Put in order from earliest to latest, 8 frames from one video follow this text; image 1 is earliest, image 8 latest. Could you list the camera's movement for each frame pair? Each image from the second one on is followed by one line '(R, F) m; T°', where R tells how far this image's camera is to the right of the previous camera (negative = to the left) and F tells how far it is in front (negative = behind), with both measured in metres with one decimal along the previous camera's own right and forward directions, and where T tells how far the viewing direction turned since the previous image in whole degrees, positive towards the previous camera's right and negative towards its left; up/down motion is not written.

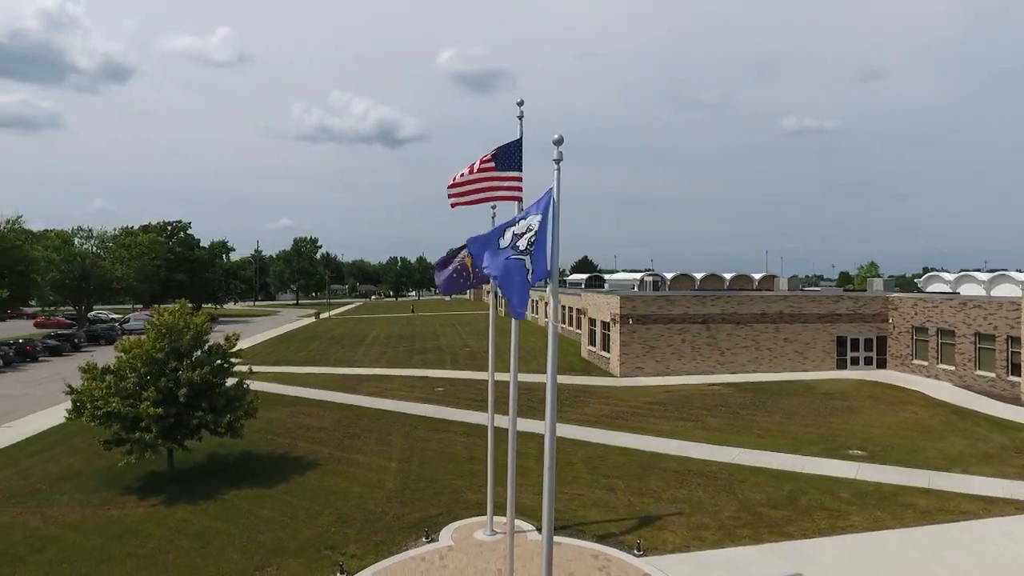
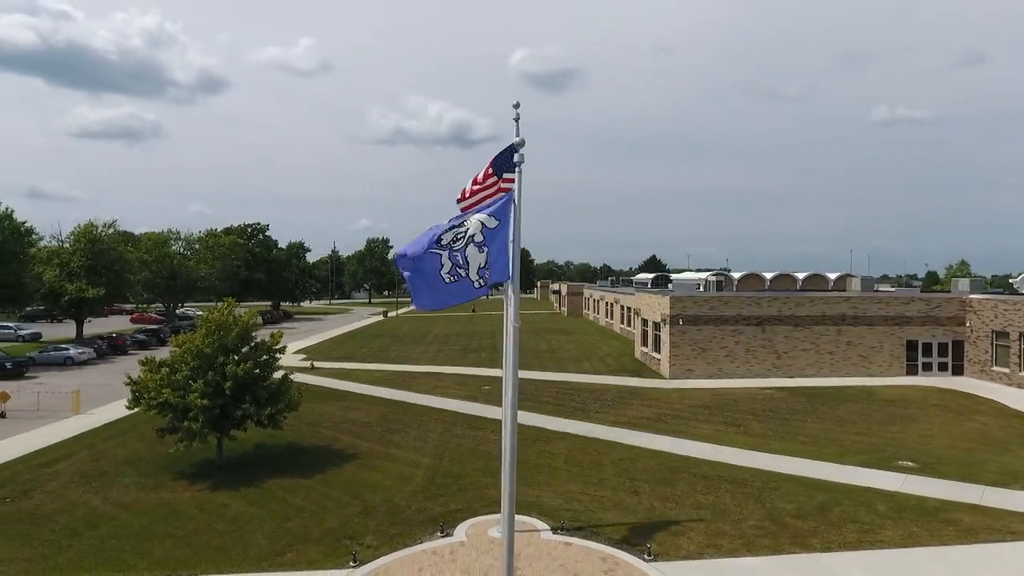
(+1.2, 0.0) m; -7°
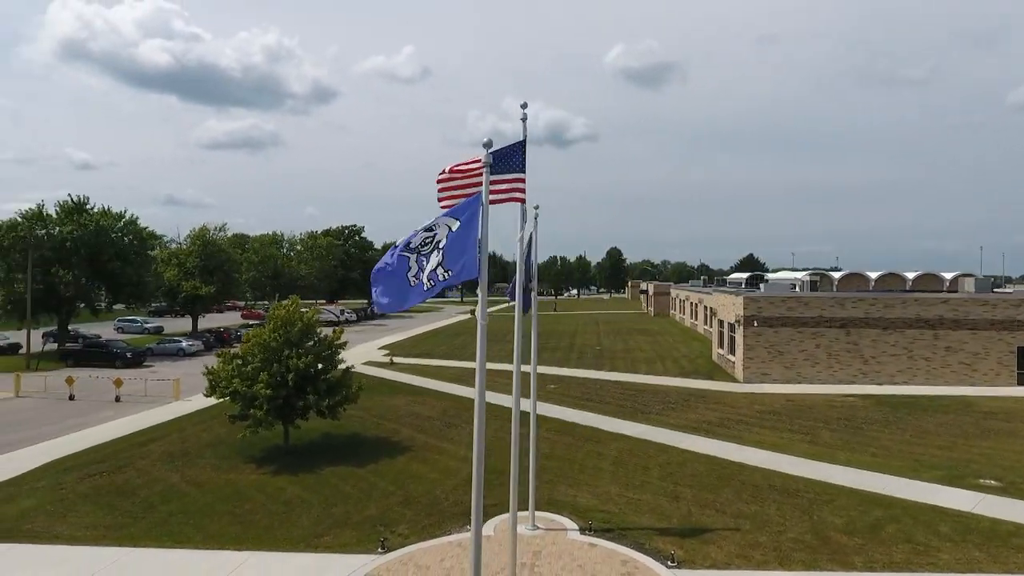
(+1.4, 0.0) m; -9°
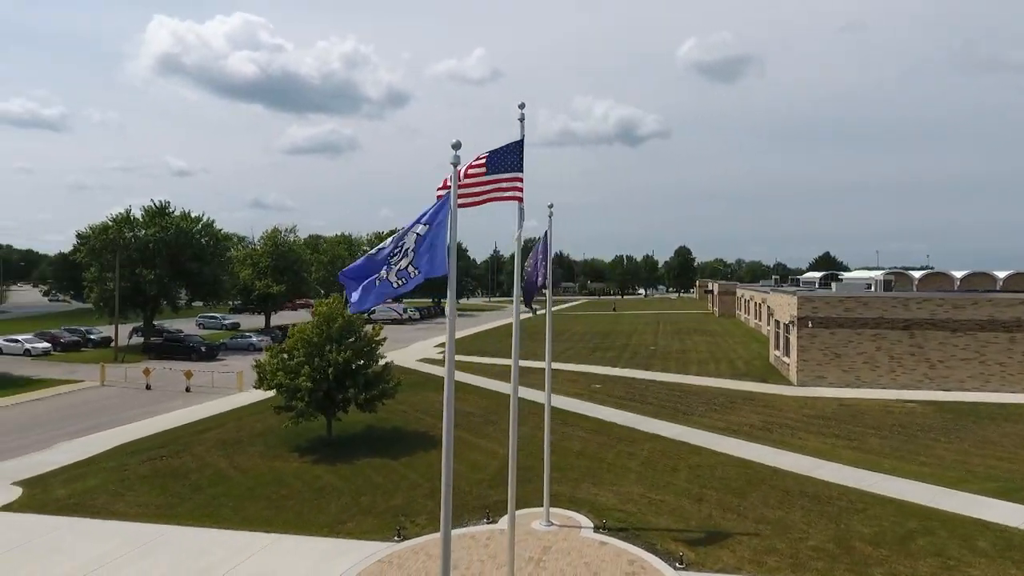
(+1.1, -0.1) m; -6°
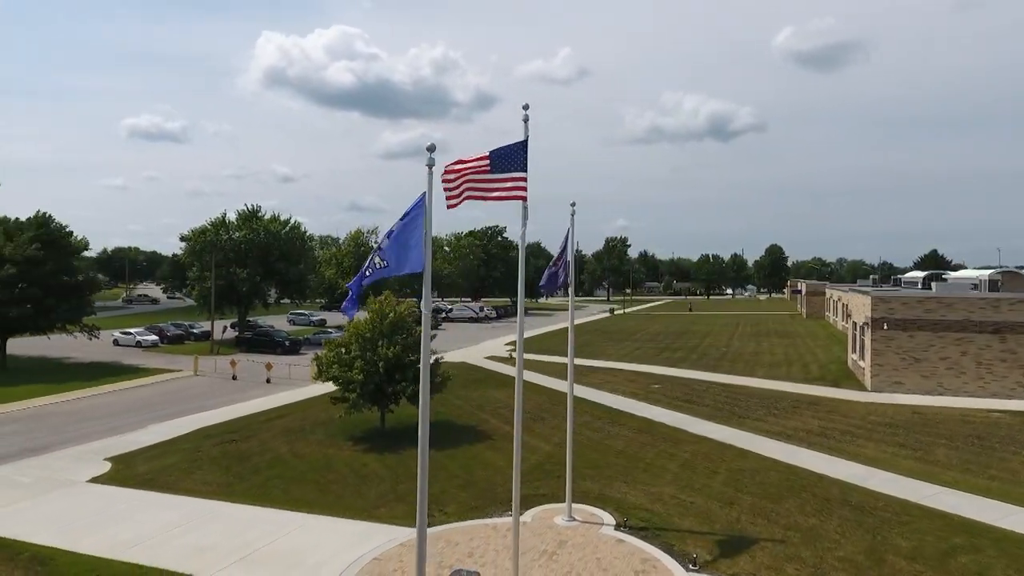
(+1.3, -0.2) m; -8°
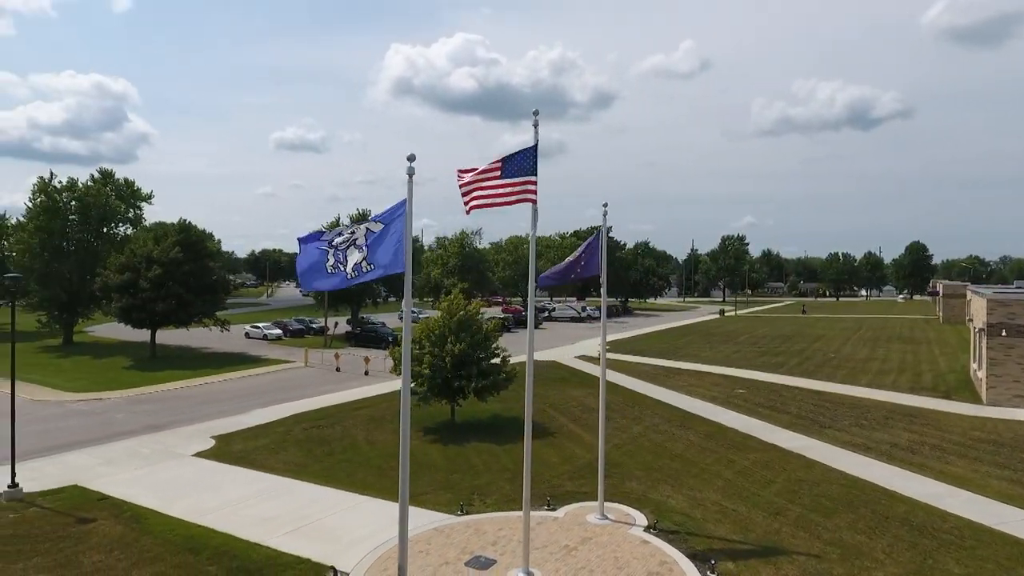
(+1.8, -0.2) m; -11°
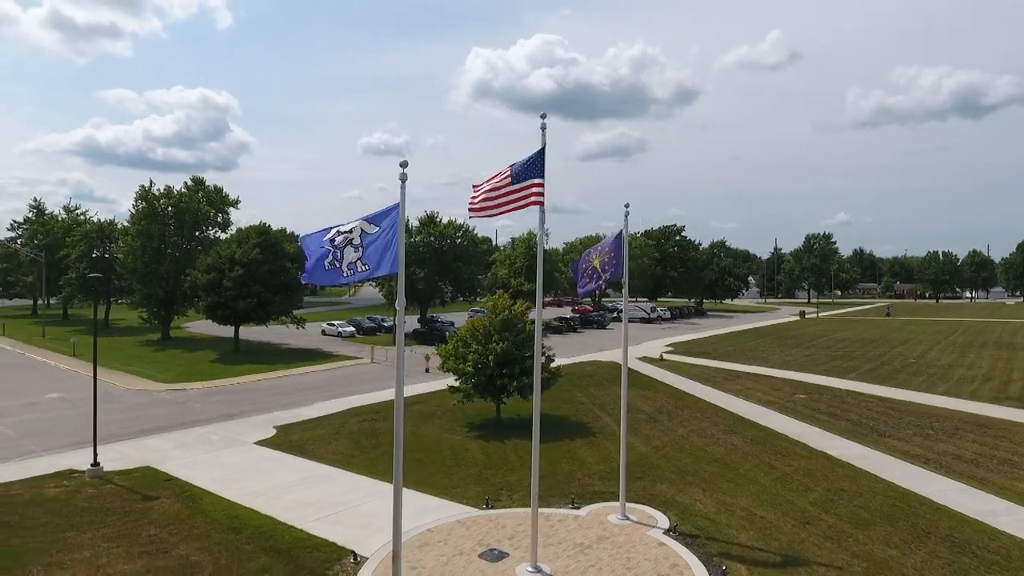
(+1.2, -0.2) m; -7°
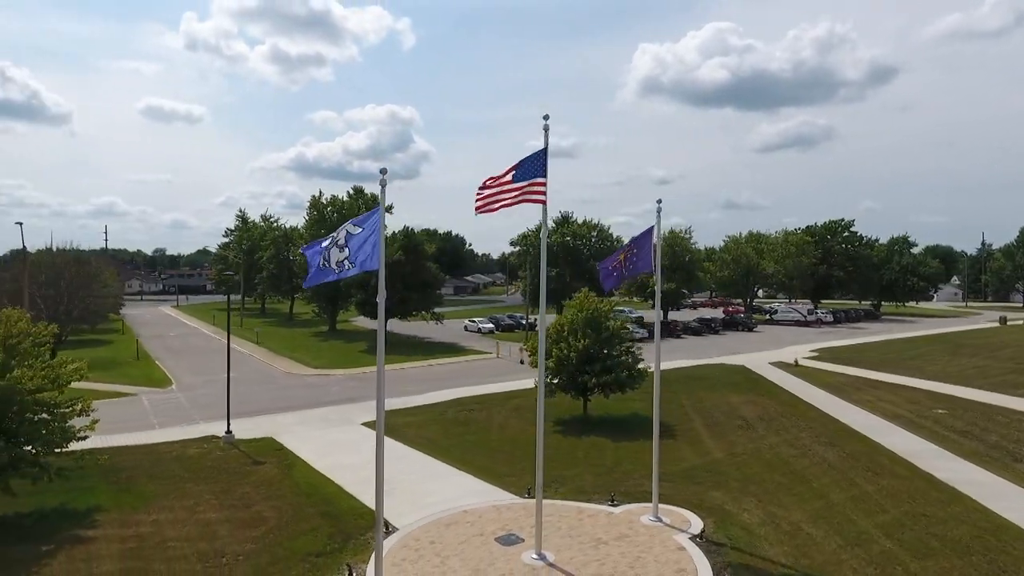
(+2.8, -0.1) m; -15°
